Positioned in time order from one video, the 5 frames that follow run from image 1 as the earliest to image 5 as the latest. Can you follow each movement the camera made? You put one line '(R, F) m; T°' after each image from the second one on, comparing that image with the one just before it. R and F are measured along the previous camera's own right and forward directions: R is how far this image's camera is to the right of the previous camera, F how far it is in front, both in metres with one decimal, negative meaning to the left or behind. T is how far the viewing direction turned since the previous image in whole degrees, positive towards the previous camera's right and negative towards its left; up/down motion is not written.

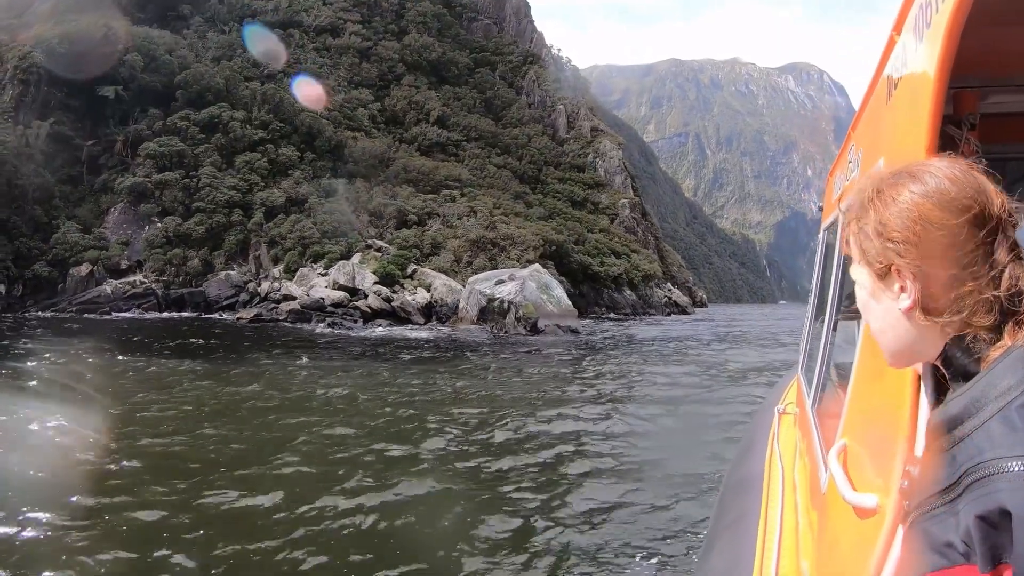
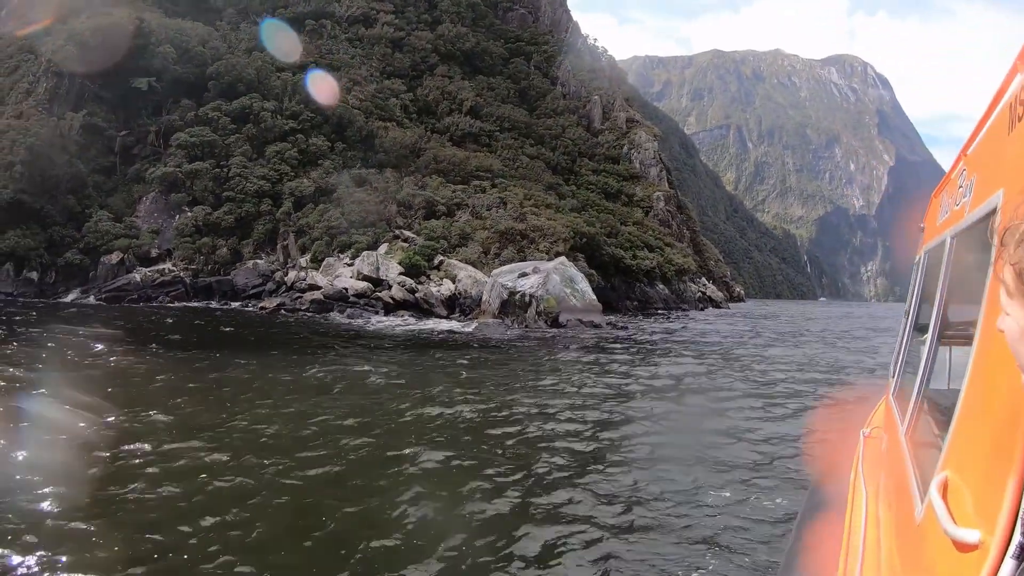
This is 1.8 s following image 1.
(+0.3, +0.6) m; -3°
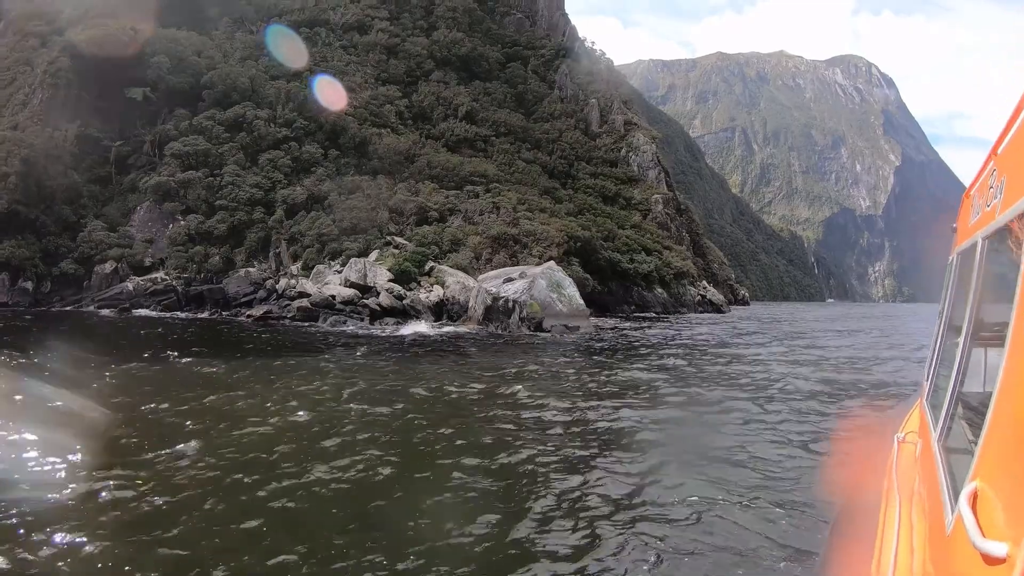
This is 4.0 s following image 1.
(+0.6, -0.5) m; 0°
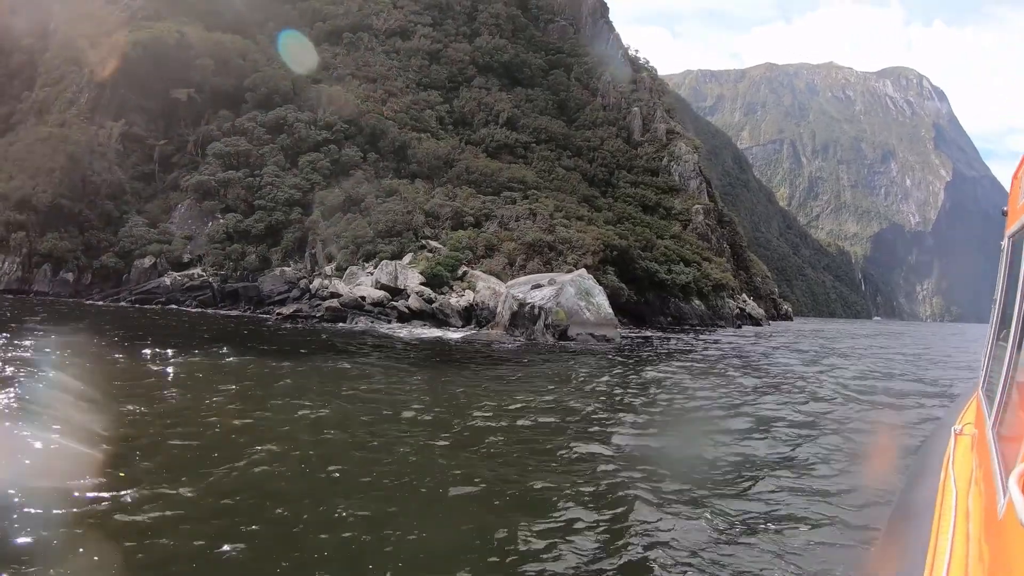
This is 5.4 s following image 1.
(+0.2, +0.6) m; -4°
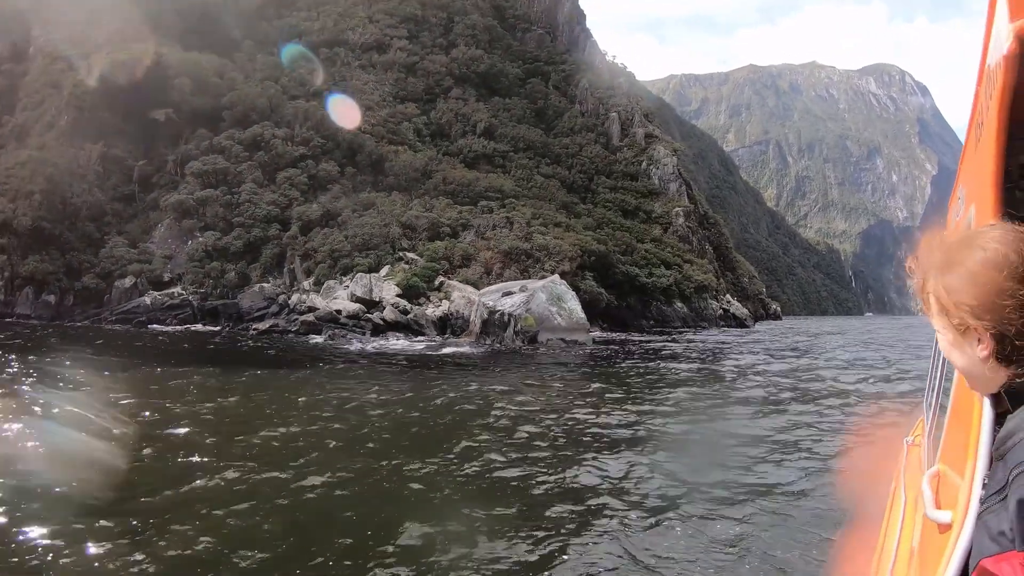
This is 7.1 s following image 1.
(+0.5, -0.9) m; +2°
